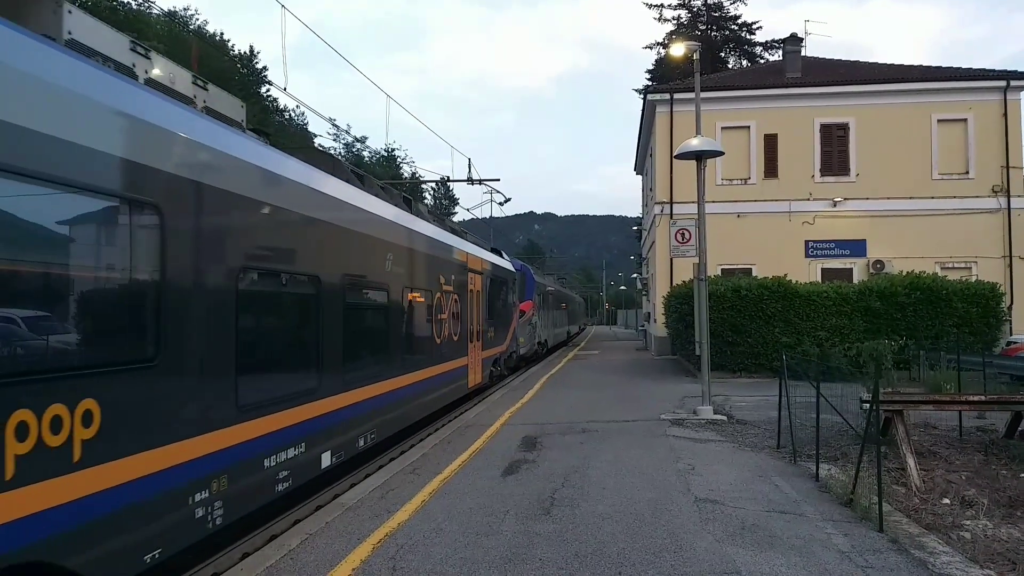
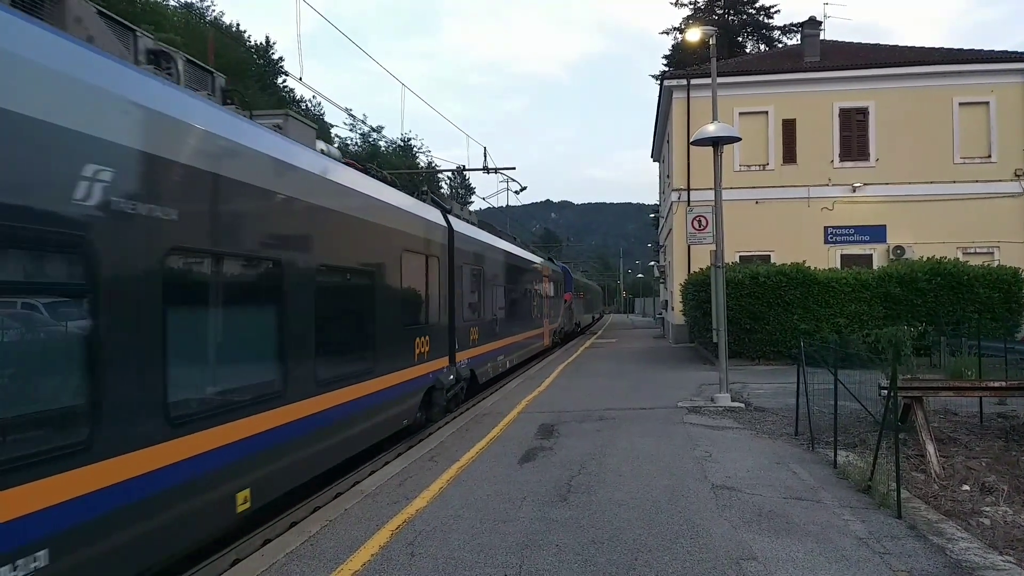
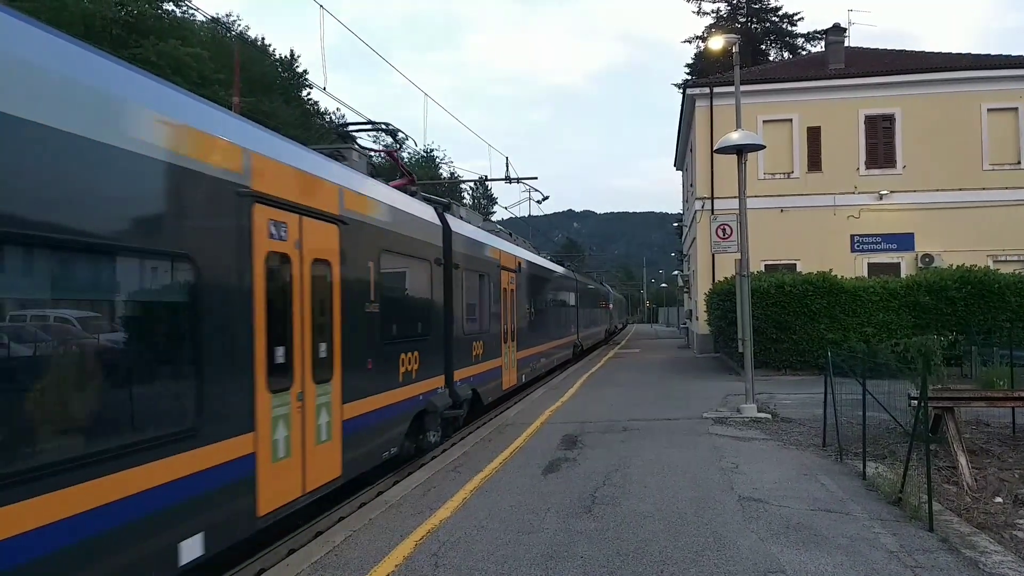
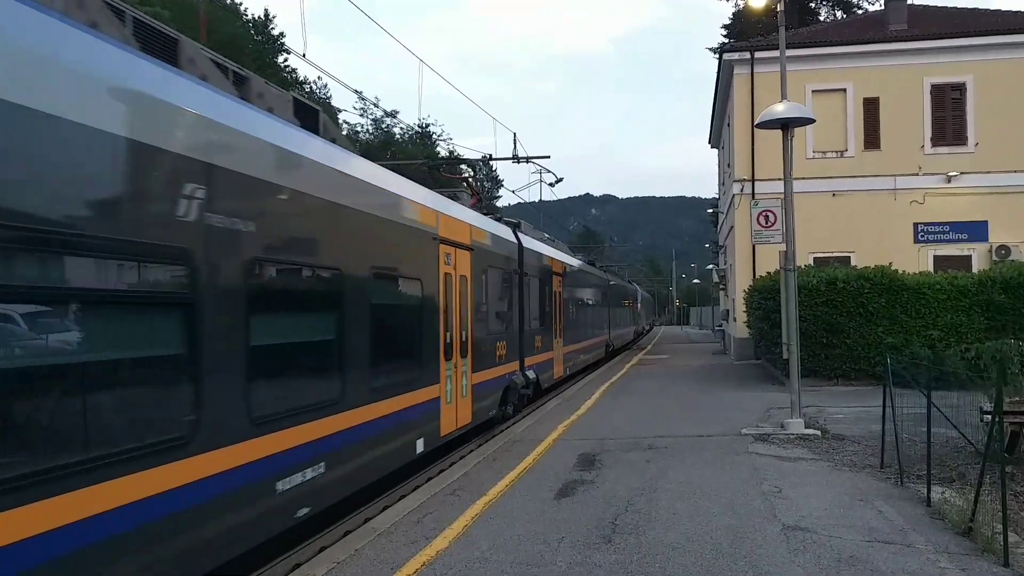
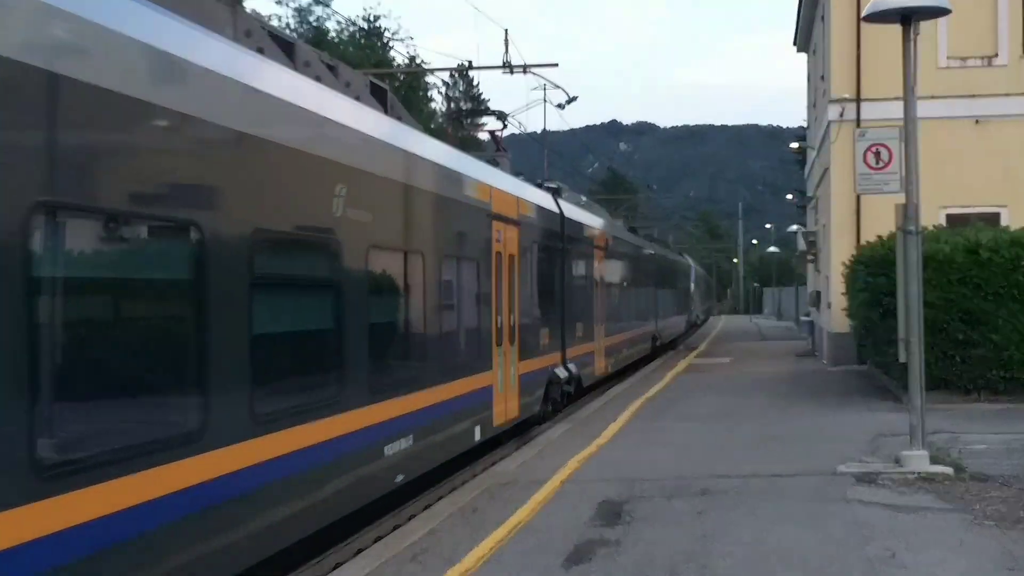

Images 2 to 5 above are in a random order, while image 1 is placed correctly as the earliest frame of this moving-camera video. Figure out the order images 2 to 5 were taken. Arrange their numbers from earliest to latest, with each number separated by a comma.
2, 3, 4, 5
